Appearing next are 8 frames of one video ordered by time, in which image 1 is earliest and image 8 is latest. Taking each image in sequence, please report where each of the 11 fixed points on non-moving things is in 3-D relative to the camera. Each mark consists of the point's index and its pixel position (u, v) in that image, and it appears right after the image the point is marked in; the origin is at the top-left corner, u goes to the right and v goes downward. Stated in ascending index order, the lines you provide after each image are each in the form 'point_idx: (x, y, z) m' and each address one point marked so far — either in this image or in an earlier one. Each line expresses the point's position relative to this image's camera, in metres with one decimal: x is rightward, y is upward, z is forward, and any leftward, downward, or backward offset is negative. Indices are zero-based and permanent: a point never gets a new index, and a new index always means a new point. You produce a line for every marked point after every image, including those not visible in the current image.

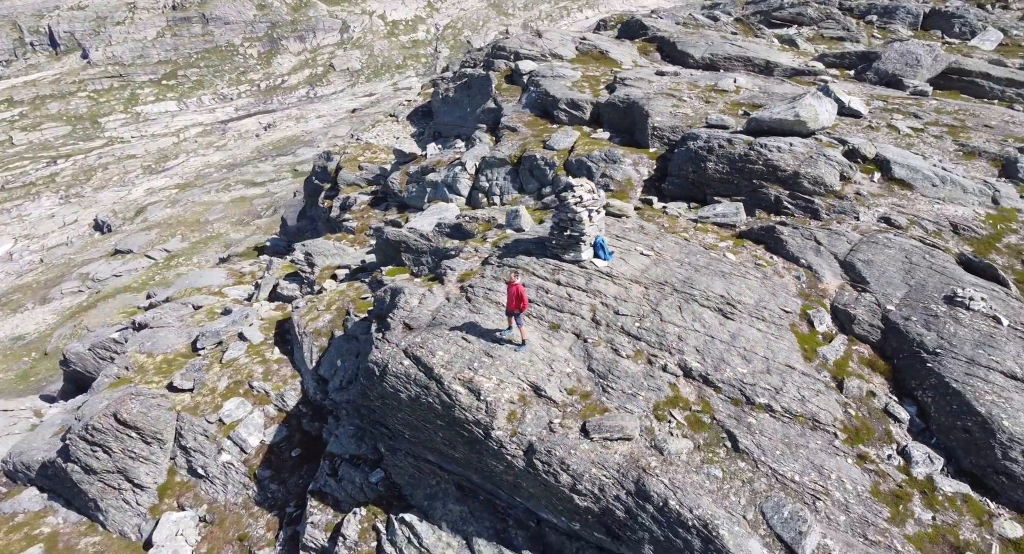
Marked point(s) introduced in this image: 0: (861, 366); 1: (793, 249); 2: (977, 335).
0: (+8.8, -2.2, +16.2) m
1: (+8.4, +0.8, +19.7) m
2: (+11.4, -1.4, +15.8) m
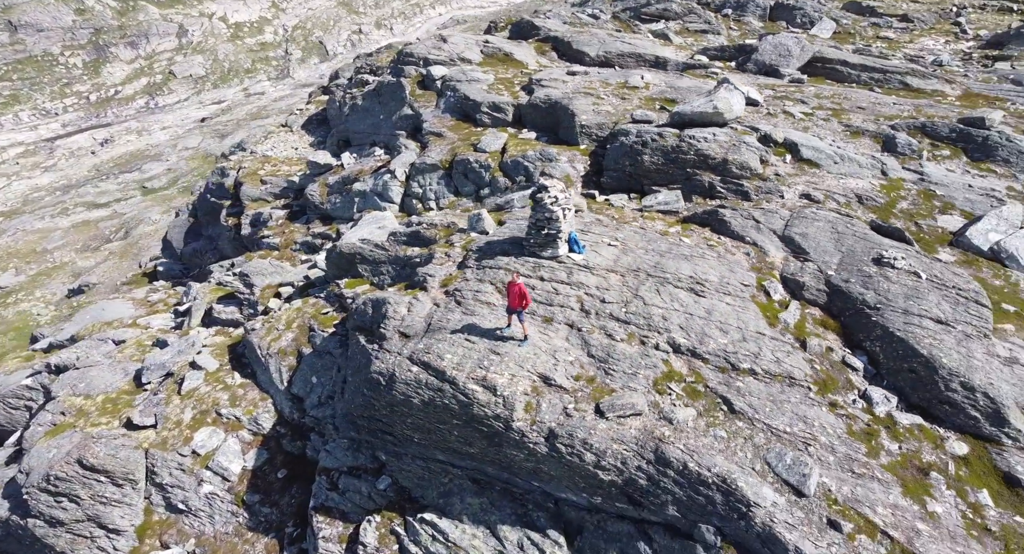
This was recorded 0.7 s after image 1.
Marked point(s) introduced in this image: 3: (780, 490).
0: (+8.6, -1.4, +18.4) m
1: (+7.5, +1.6, +21.8) m
2: (+11.3, -0.4, +18.5) m
3: (+5.7, -4.5, +13.8) m
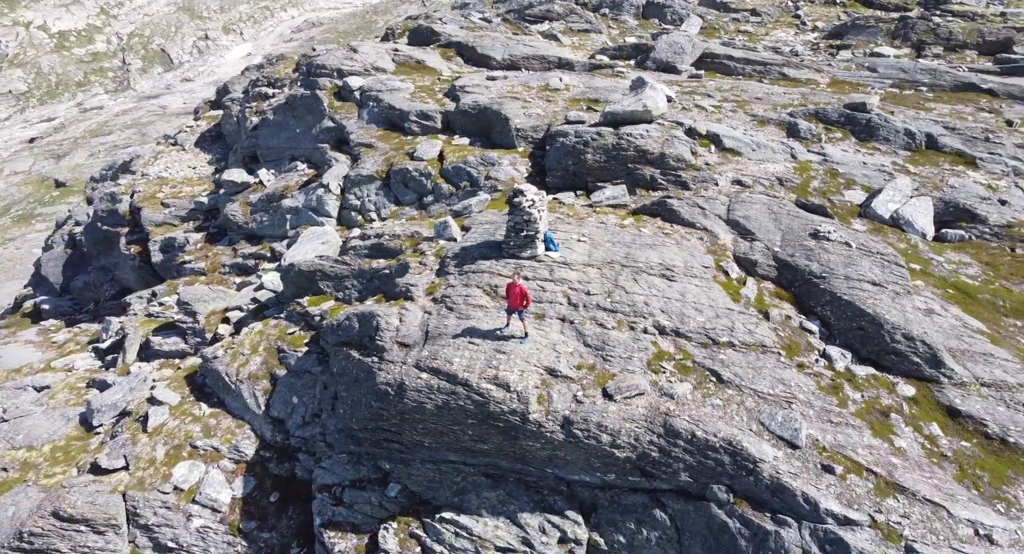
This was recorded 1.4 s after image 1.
0: (+8.2, -0.6, +20.5) m
1: (+6.3, +2.2, +23.6) m
2: (+10.7, +0.6, +21.0) m
3: (+6.3, -4.0, +15.5) m
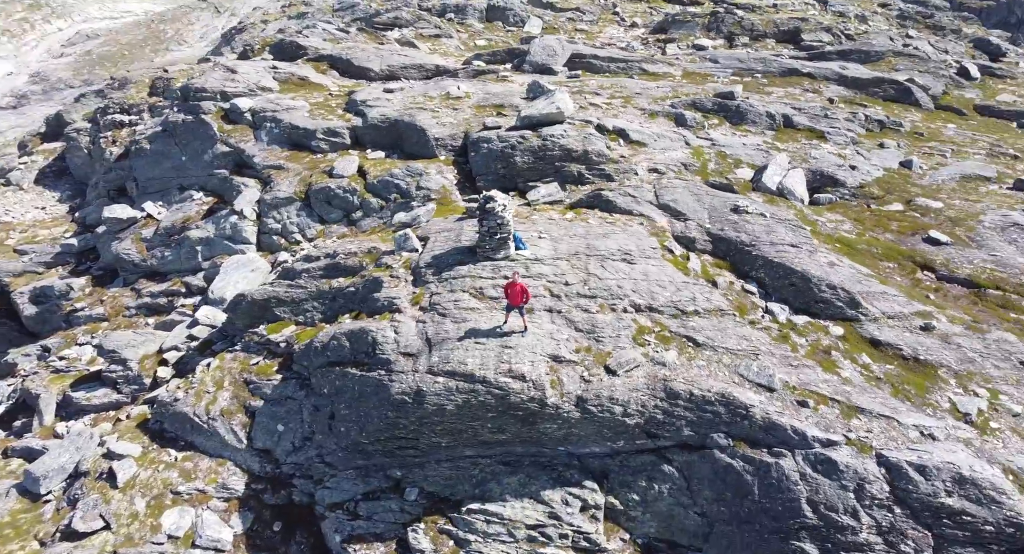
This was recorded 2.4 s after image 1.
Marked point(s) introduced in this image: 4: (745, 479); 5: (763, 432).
0: (+7.2, +0.3, +23.4) m
1: (+4.4, +2.8, +26.0) m
2: (+9.4, +1.8, +24.3) m
3: (+6.9, -3.2, +18.1) m
4: (+6.2, -5.3, +17.2) m
5: (+6.7, -4.1, +17.4) m
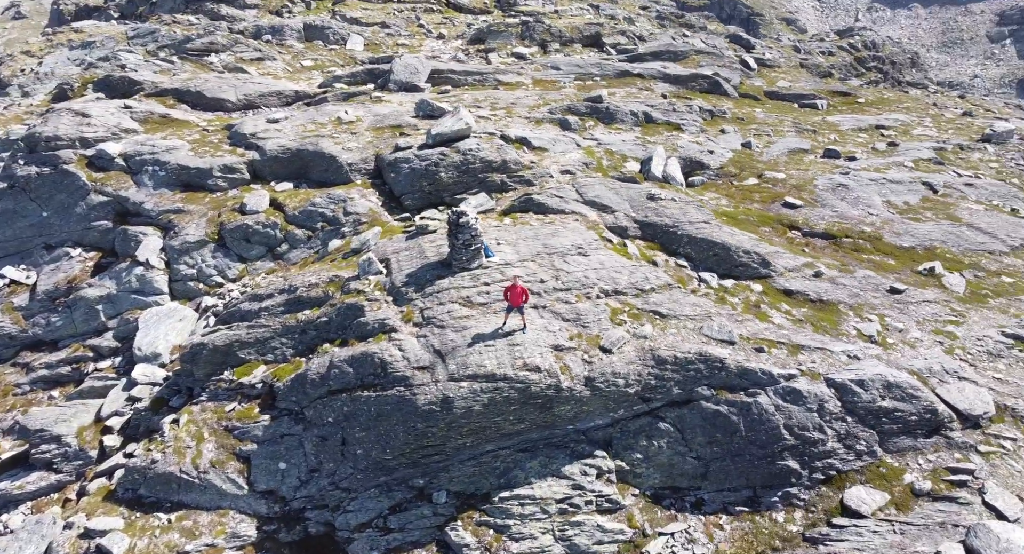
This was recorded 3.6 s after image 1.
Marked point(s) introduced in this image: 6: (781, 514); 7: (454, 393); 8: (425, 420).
0: (+5.6, +1.1, +26.6) m
1: (+1.8, +3.1, +28.5) m
2: (+7.2, +2.8, +28.1) m
3: (+6.9, -2.2, +21.4) m
4: (+6.9, -4.4, +20.4) m
5: (+7.1, -3.2, +20.7) m
6: (+8.1, -7.1, +19.7) m
7: (-1.7, -3.3, +18.8) m
8: (-2.5, -4.1, +19.0) m
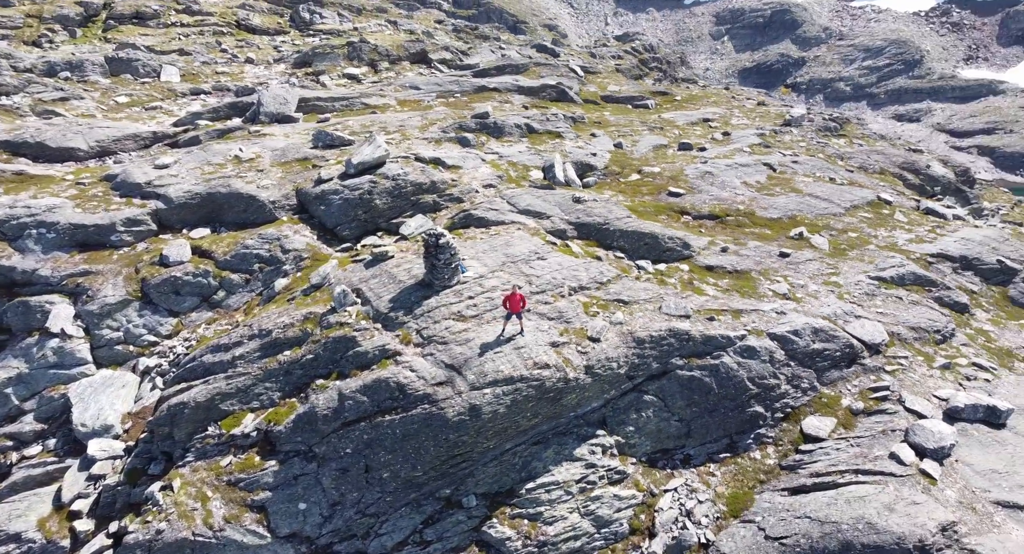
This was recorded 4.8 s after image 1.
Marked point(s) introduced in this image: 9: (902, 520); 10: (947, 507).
0: (+3.5, +1.3, +29.4) m
1: (-0.8, +2.7, +30.3) m
2: (+4.4, +3.2, +31.2) m
3: (+6.5, -1.6, +24.6) m
4: (+6.9, -3.7, +23.6) m
5: (+6.9, -2.5, +24.0) m
6: (+8.7, -6.2, +23.2) m
7: (-1.1, -3.8, +20.1) m
8: (-1.8, -4.7, +20.1) m
9: (+11.5, -7.0, +18.9) m
10: (+12.9, -6.7, +19.1) m
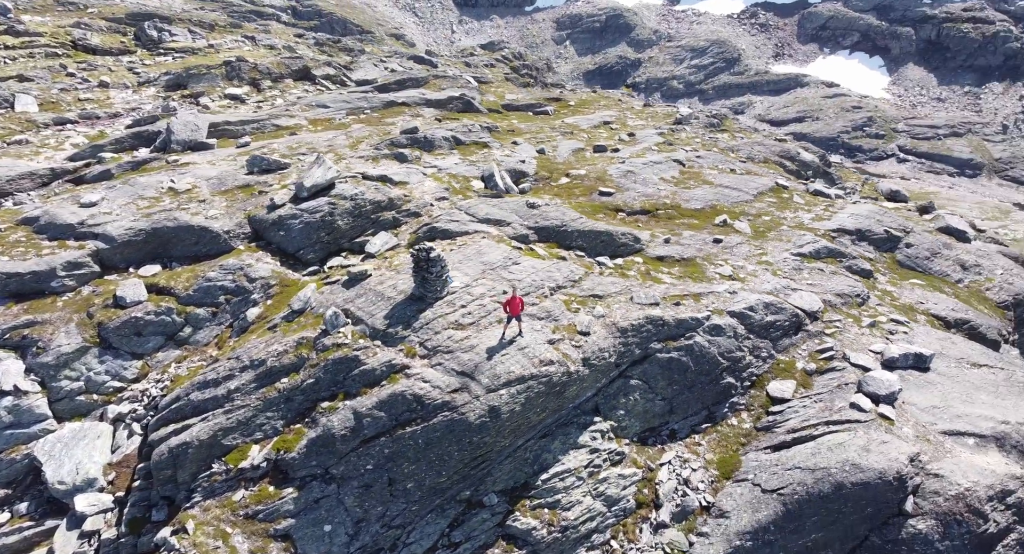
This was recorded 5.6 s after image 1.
0: (+1.9, +1.3, +31.1) m
1: (-2.6, +2.2, +31.3) m
2: (+2.4, +3.2, +33.0) m
3: (+5.9, -1.2, +26.8) m
4: (+6.7, -3.3, +25.9) m
5: (+6.5, -2.1, +26.3) m
6: (+8.7, -5.6, +25.8) m
7: (-0.6, -4.0, +21.2) m
8: (-1.2, -5.0, +21.1) m
9: (+12.2, -6.0, +21.9) m
10: (+13.6, -5.6, +22.4) m
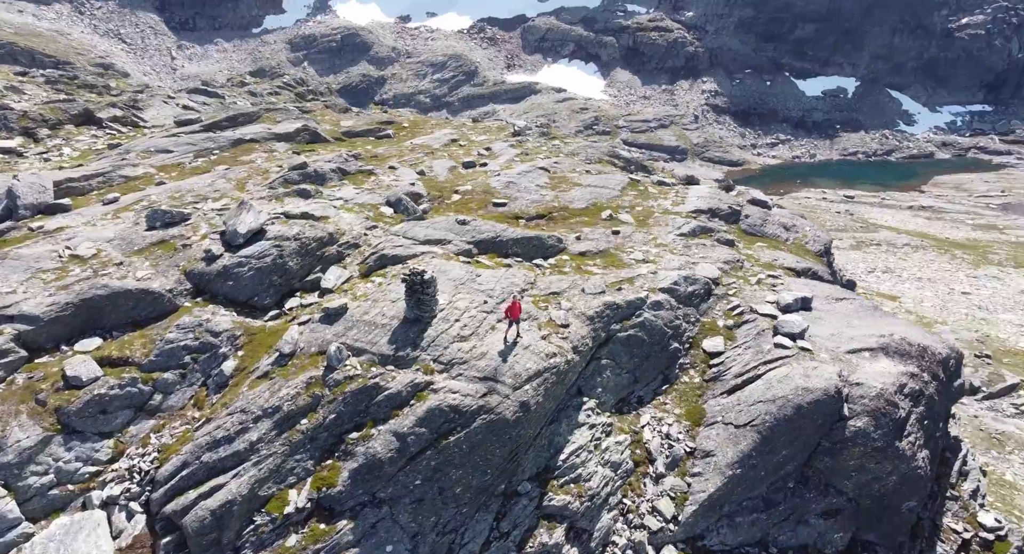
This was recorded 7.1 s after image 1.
0: (-0.8, +0.9, +33.9) m
1: (-5.3, +1.1, +33.0) m
2: (-1.1, +2.8, +35.9) m
3: (+4.6, -0.8, +30.9) m
4: (+5.9, -2.7, +30.2) m
5: (+5.4, -1.5, +30.5) m
6: (+8.2, -4.7, +30.6) m
7: (+0.2, -4.3, +23.7) m
8: (-0.1, -5.4, +23.4) m
9: (+12.6, -4.4, +27.8) m
10: (+13.7, -3.8, +28.7) m
